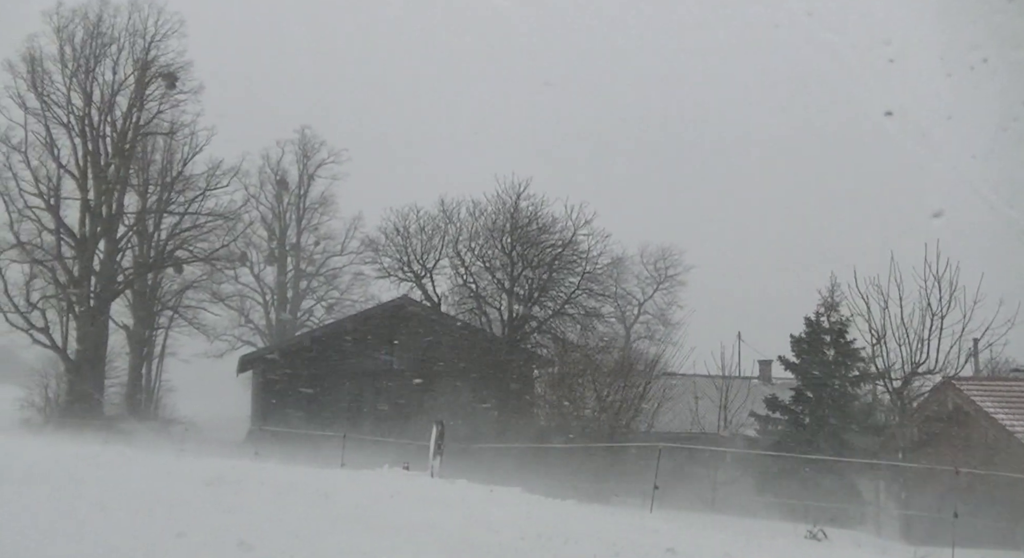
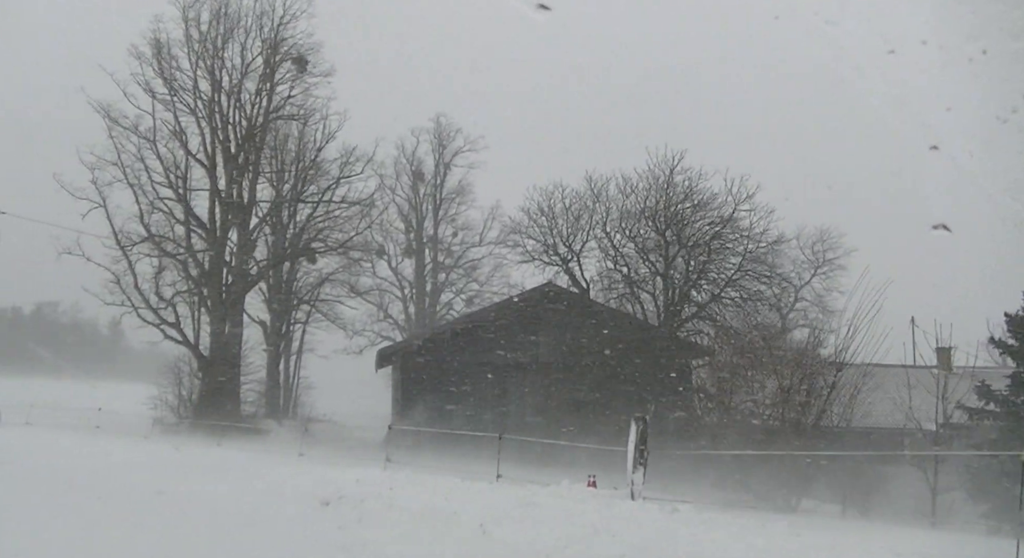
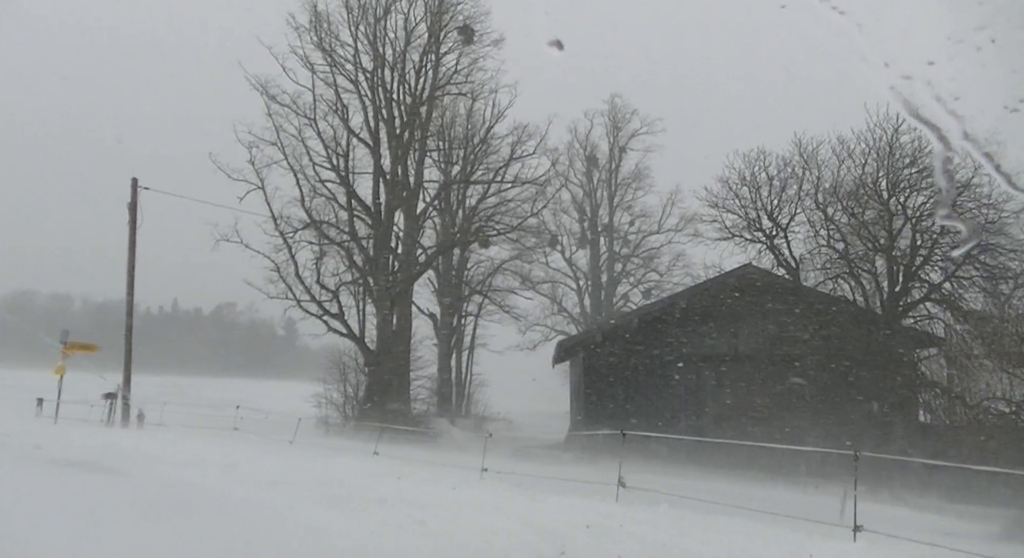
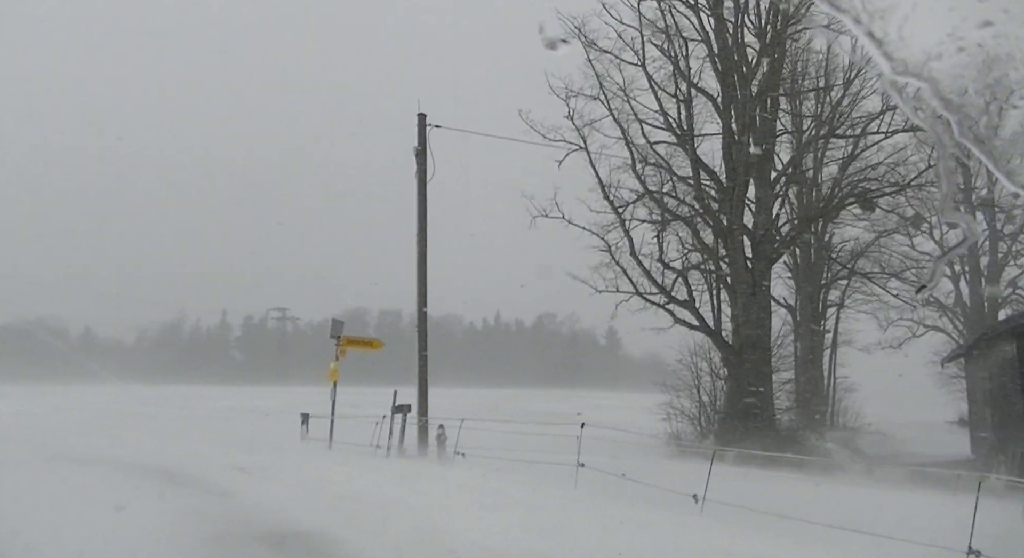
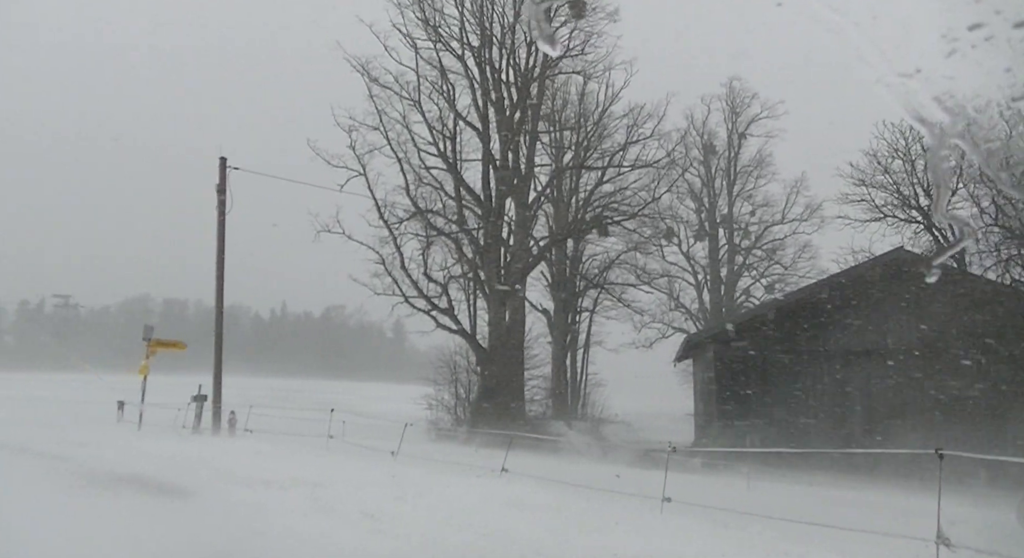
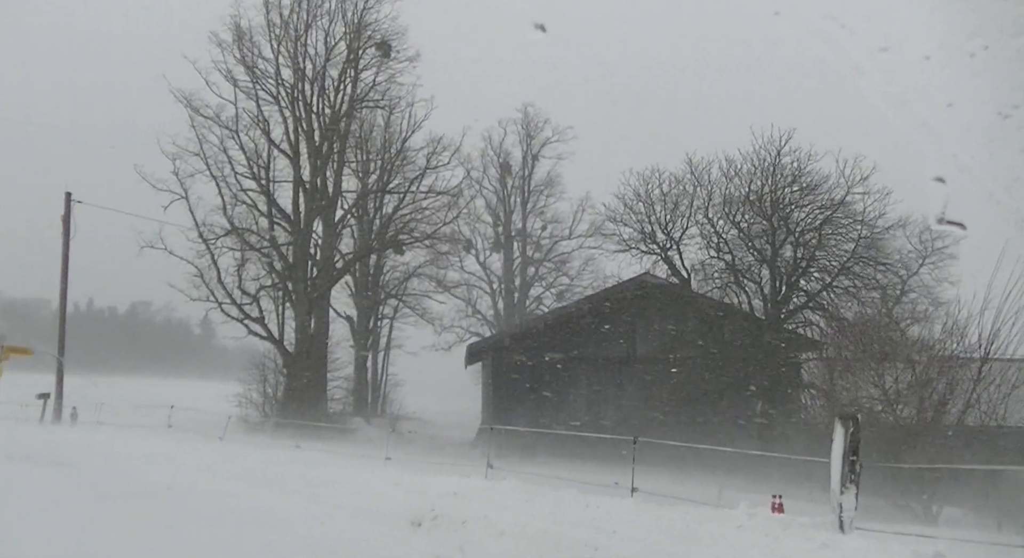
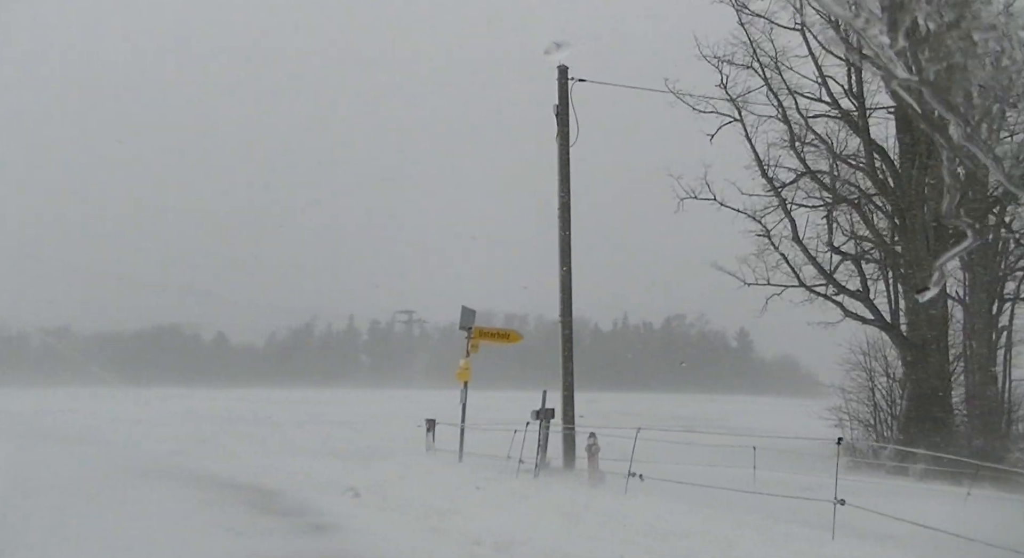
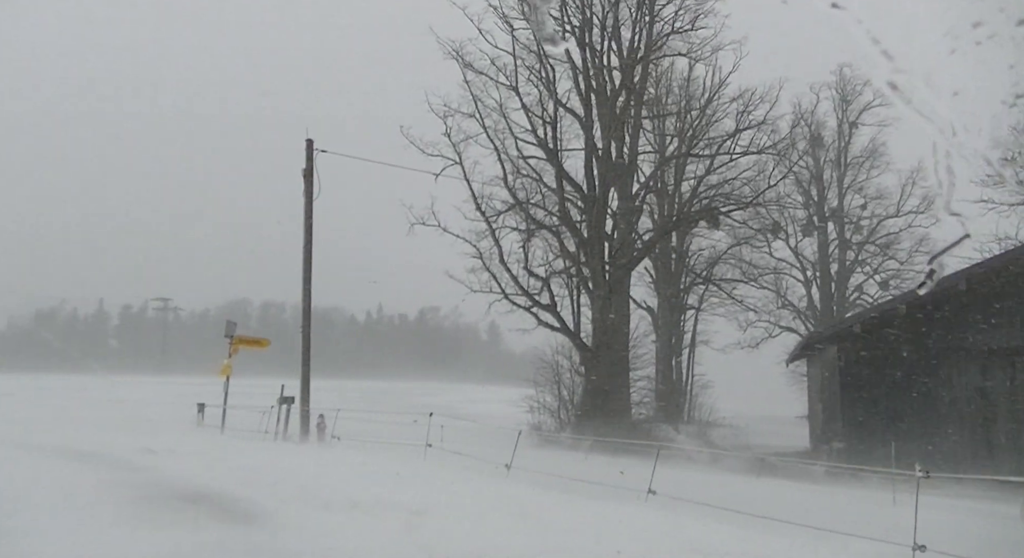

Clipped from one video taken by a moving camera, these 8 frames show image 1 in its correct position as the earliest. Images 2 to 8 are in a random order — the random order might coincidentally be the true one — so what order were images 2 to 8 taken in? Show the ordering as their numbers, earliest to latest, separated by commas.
2, 6, 3, 5, 8, 4, 7
